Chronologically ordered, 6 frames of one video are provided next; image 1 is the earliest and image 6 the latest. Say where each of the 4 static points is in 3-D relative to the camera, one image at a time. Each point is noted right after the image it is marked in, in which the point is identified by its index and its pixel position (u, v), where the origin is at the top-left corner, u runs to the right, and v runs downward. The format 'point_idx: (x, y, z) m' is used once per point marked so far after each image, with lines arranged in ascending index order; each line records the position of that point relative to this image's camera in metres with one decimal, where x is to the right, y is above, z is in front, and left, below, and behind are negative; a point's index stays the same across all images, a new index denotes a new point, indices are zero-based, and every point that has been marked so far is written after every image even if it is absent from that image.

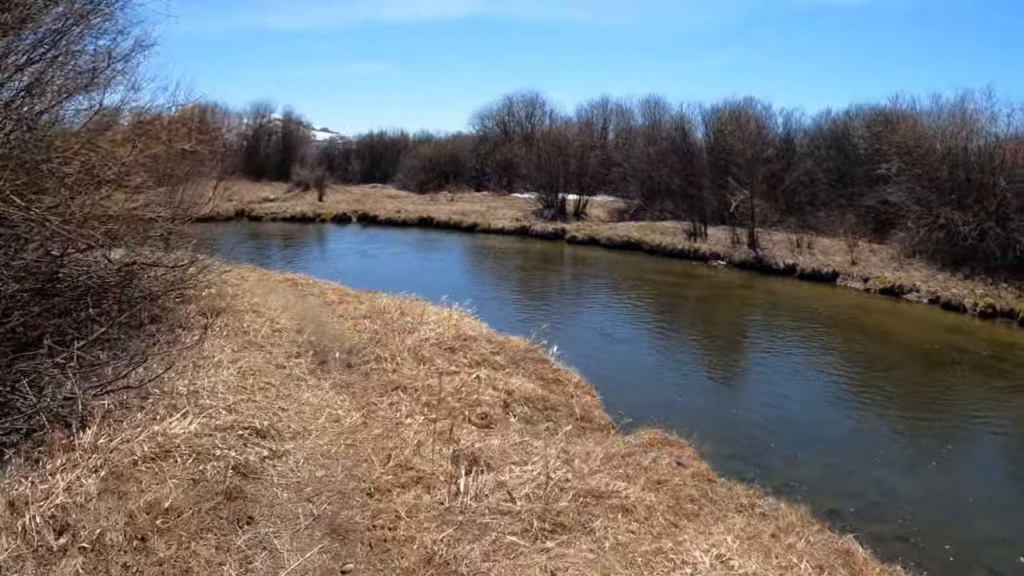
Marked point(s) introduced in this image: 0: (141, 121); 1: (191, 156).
0: (-2.6, +1.2, +8.9) m
1: (-3.1, +1.3, +12.3) m
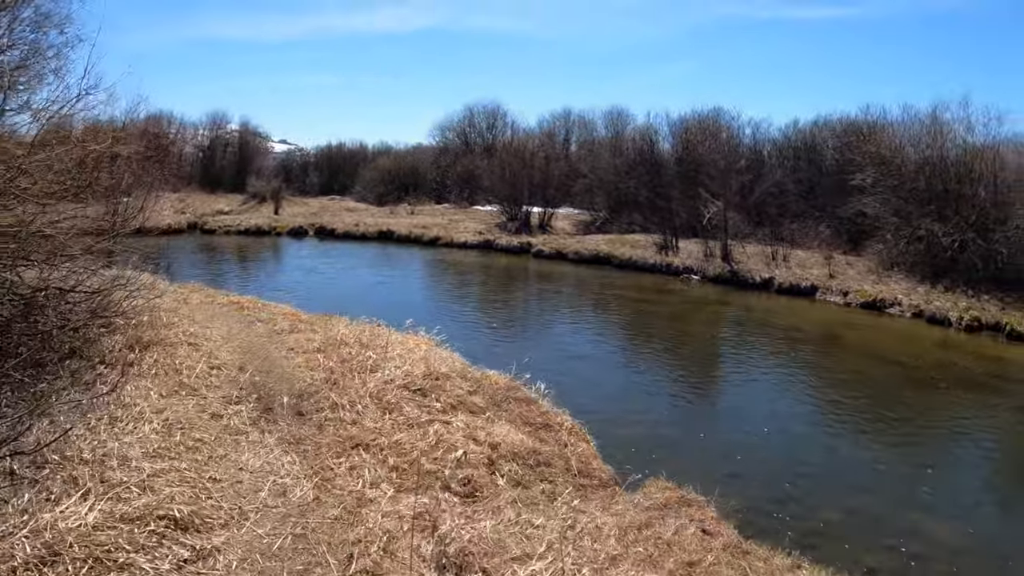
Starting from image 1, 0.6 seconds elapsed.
0: (-2.8, +1.0, +7.8) m
1: (-3.4, +1.1, +11.2) m
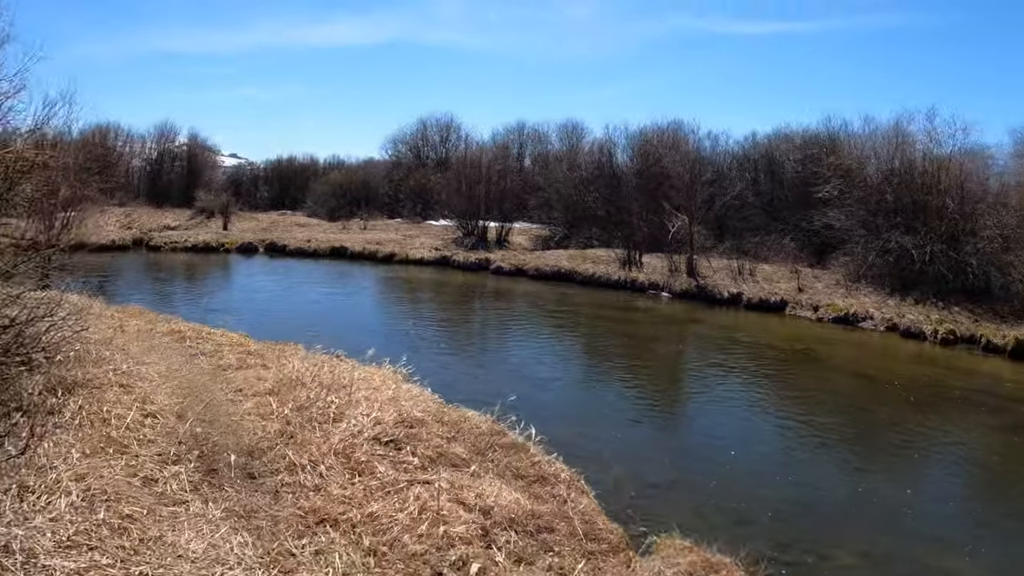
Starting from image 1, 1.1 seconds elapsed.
0: (-2.9, +0.8, +6.9) m
1: (-3.7, +0.9, +10.3) m
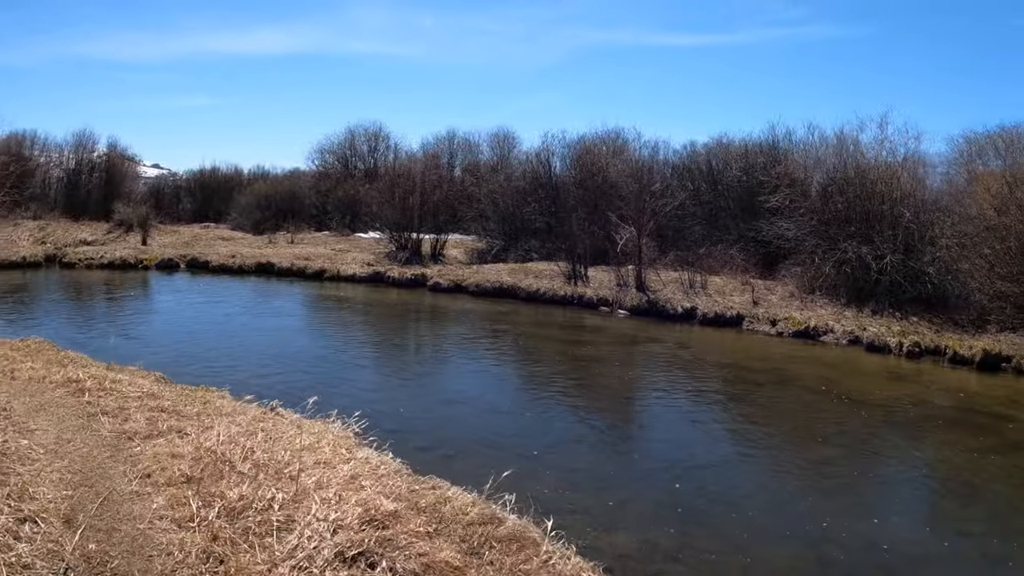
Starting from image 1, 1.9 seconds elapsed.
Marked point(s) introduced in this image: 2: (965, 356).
0: (-3.0, +0.6, +5.5) m
1: (-4.0, +0.6, +8.9) m
2: (+6.8, -1.0, +18.8) m
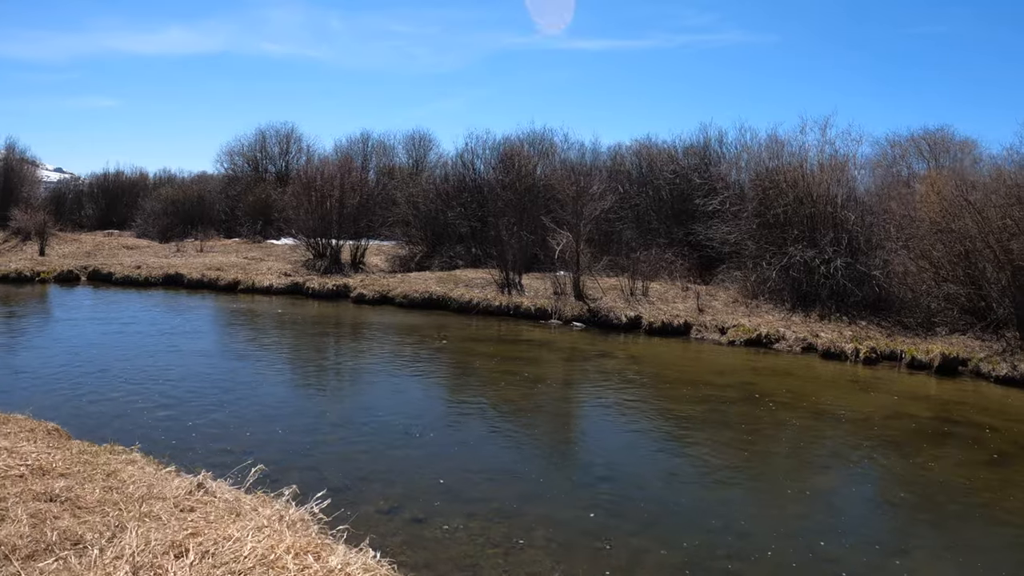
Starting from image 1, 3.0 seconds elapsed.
0: (-3.0, +0.5, +4.1) m
1: (-4.2, +0.5, +7.3) m
2: (+5.8, -1.1, +18.0) m
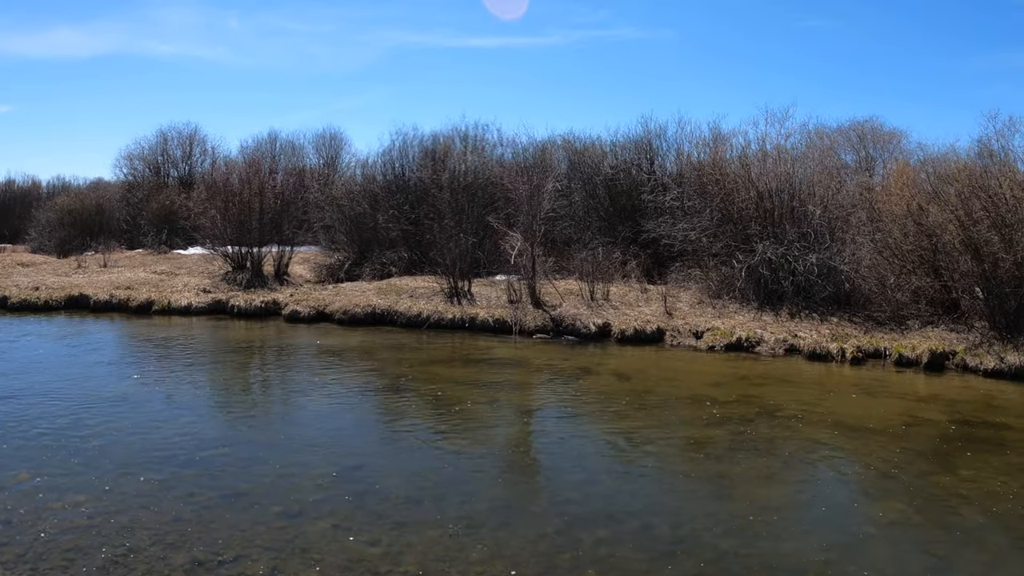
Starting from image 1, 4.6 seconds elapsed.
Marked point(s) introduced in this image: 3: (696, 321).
0: (-2.4, +0.2, +2.0) m
1: (-3.9, +0.2, +5.1) m
2: (+5.3, -1.0, +16.6) m
3: (+2.6, -0.5, +17.7) m
